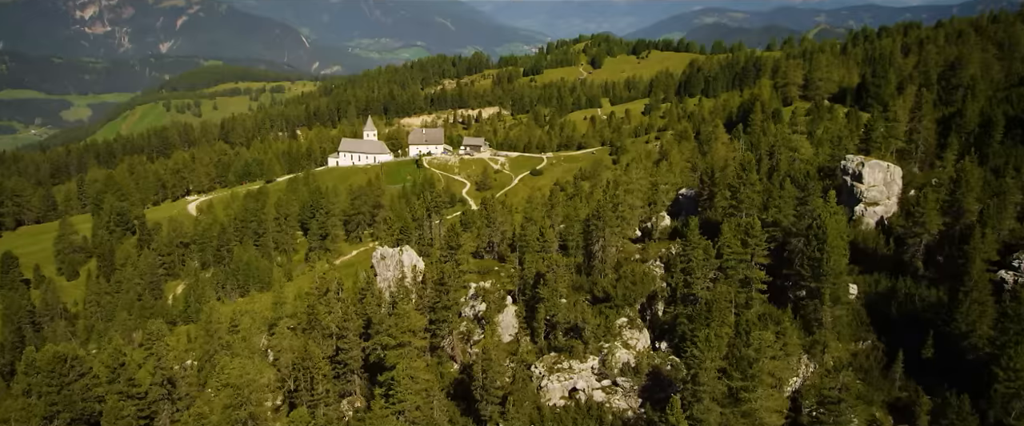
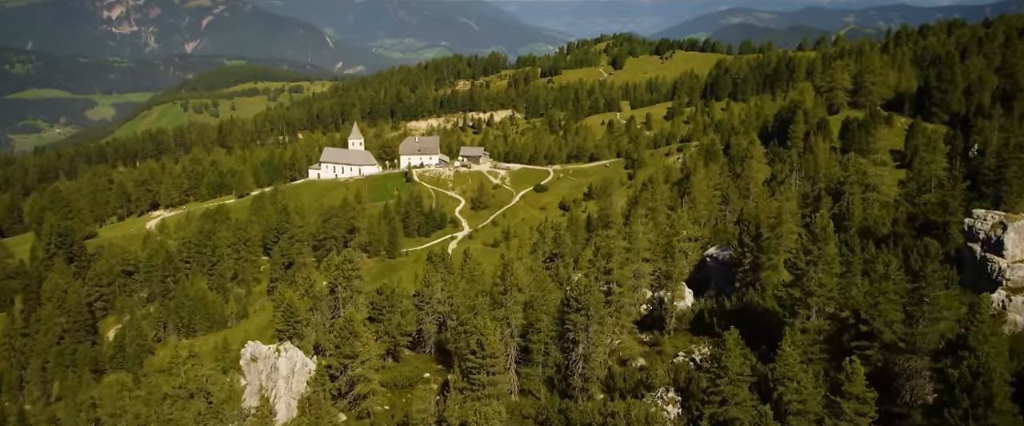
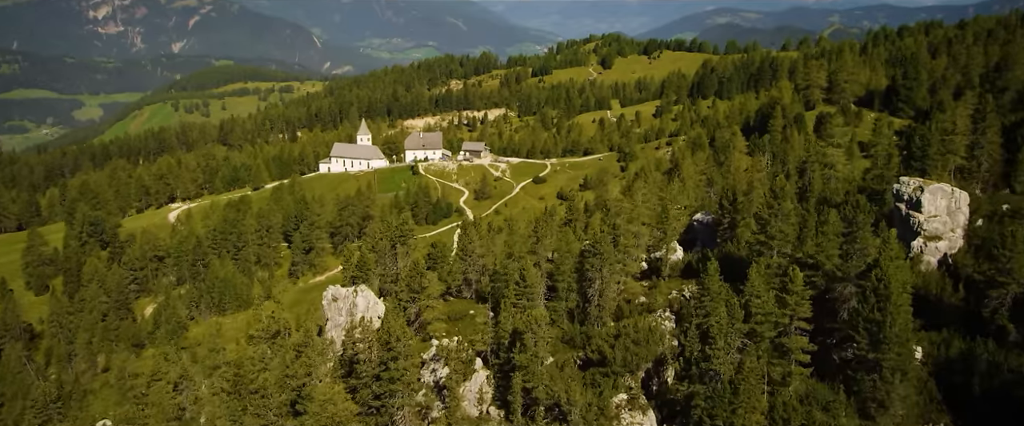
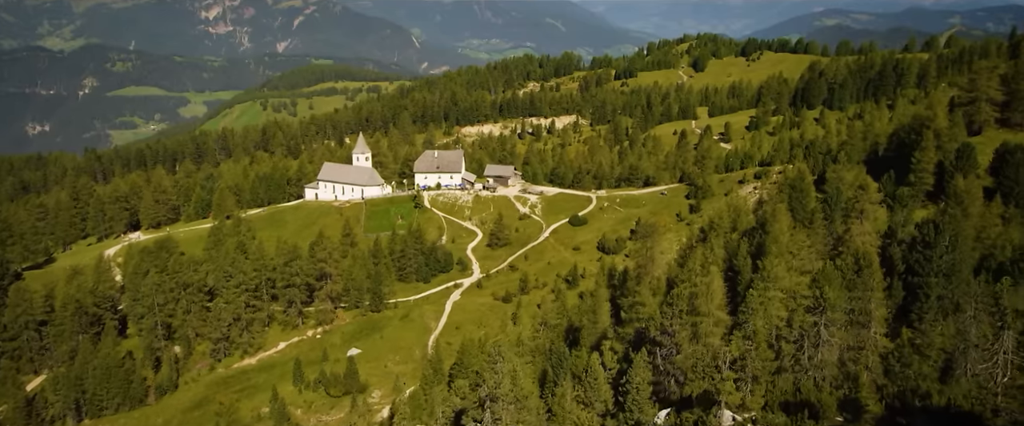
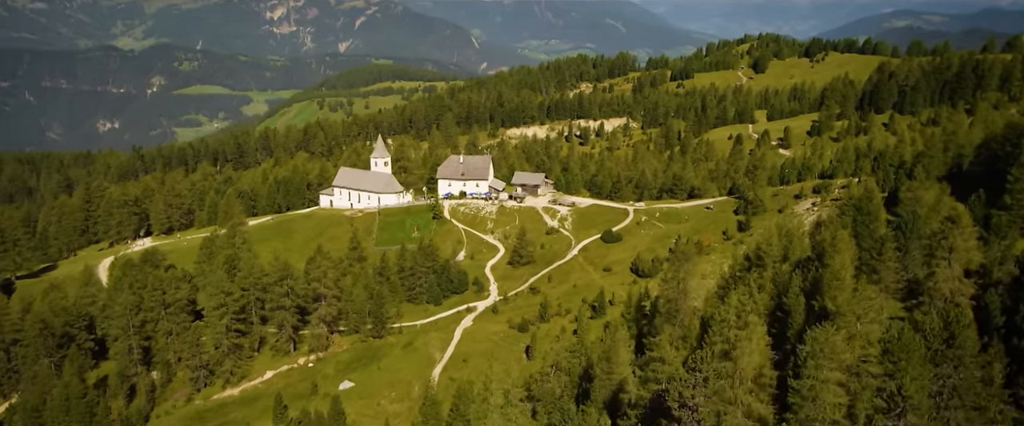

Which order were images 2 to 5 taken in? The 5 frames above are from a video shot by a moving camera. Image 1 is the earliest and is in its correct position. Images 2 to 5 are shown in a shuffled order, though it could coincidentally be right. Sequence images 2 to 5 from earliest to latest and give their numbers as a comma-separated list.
3, 2, 4, 5
